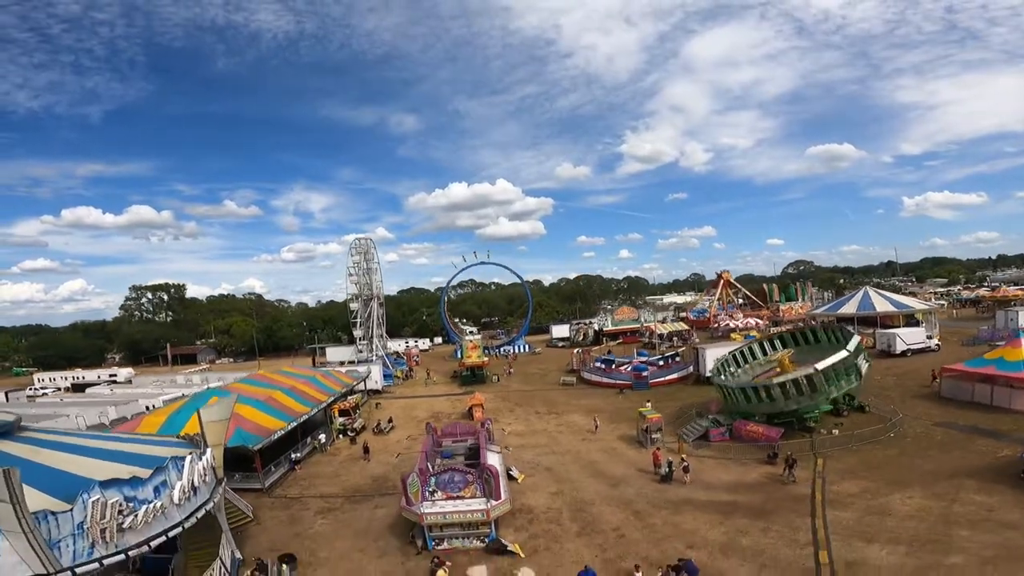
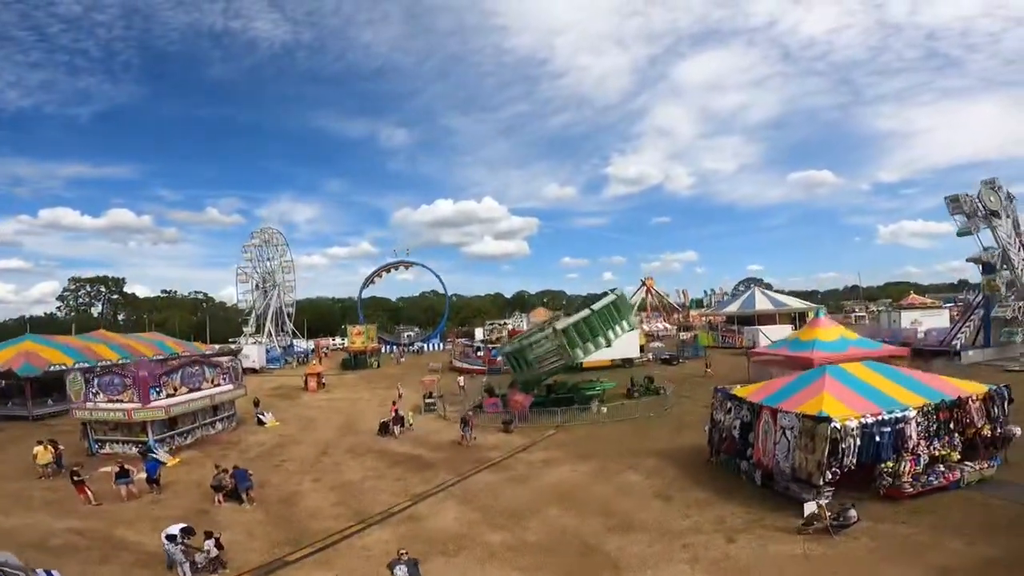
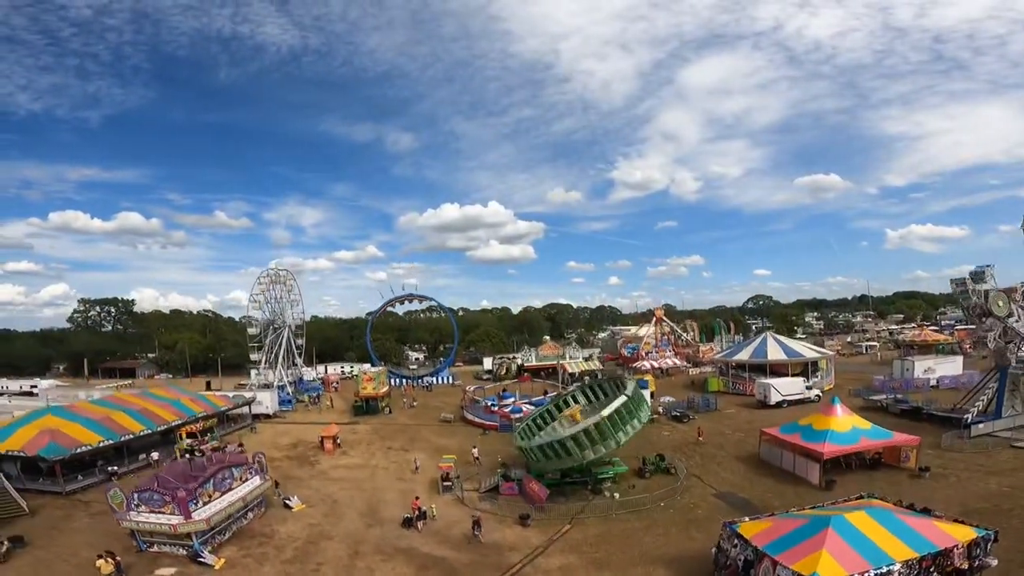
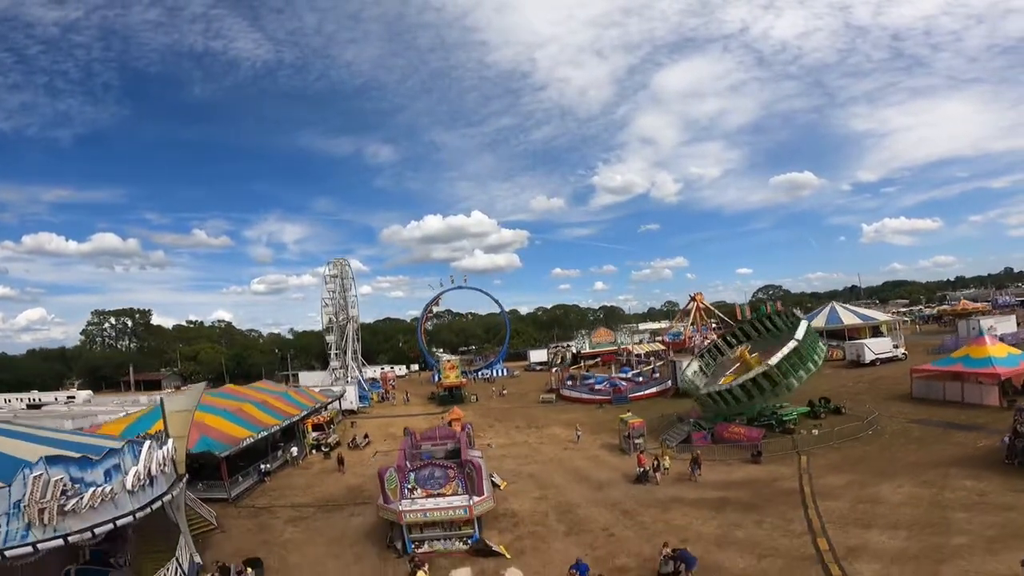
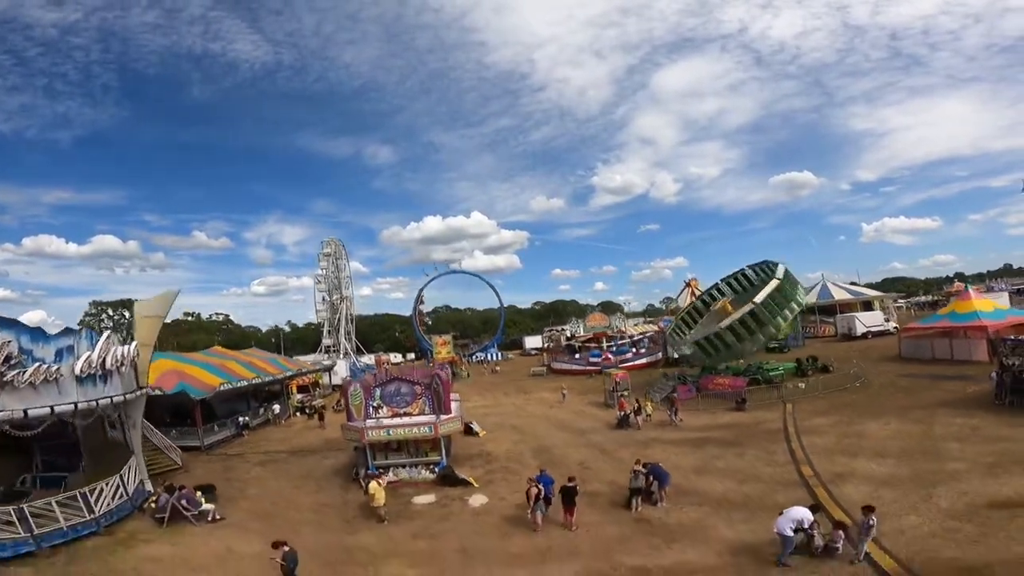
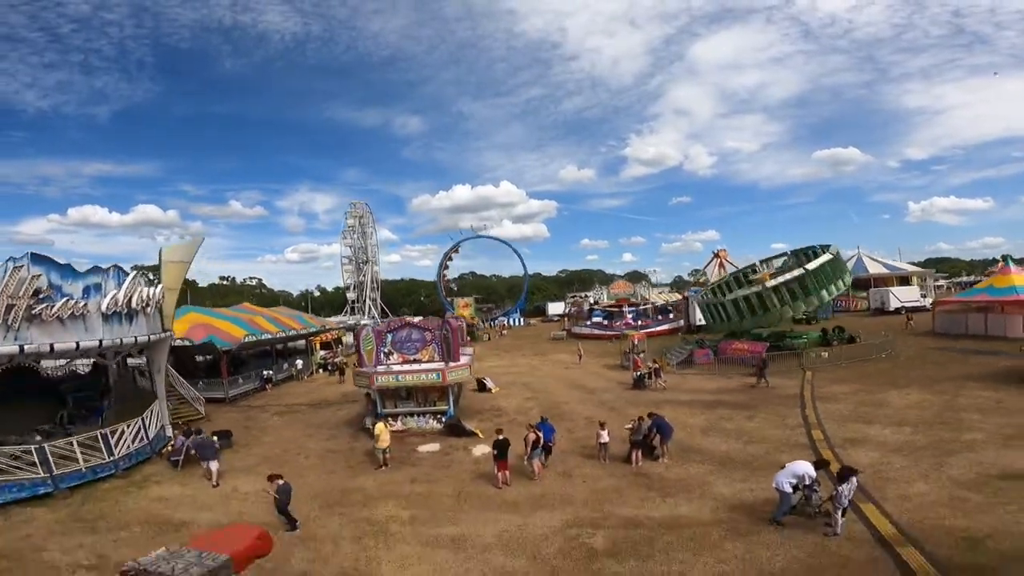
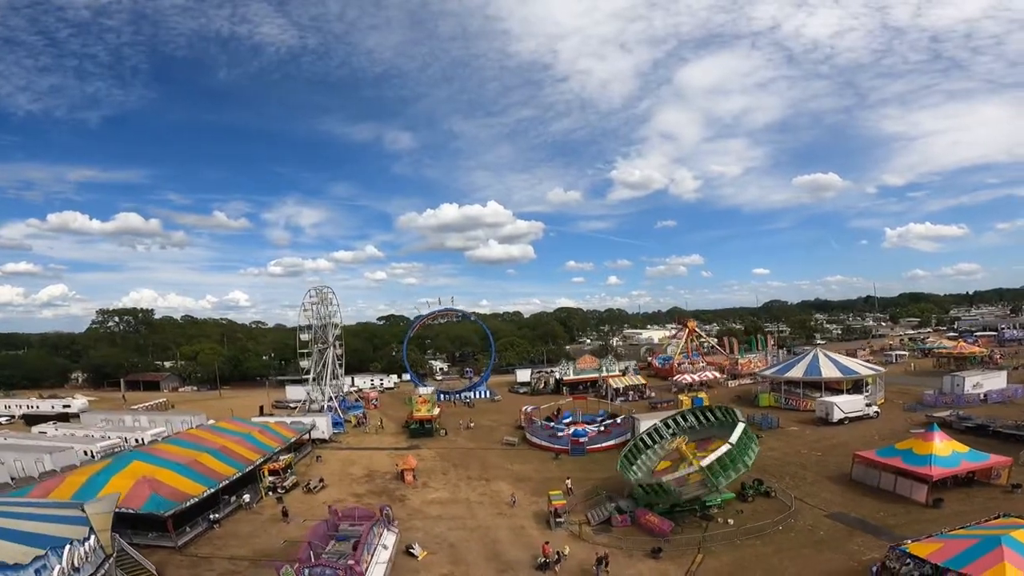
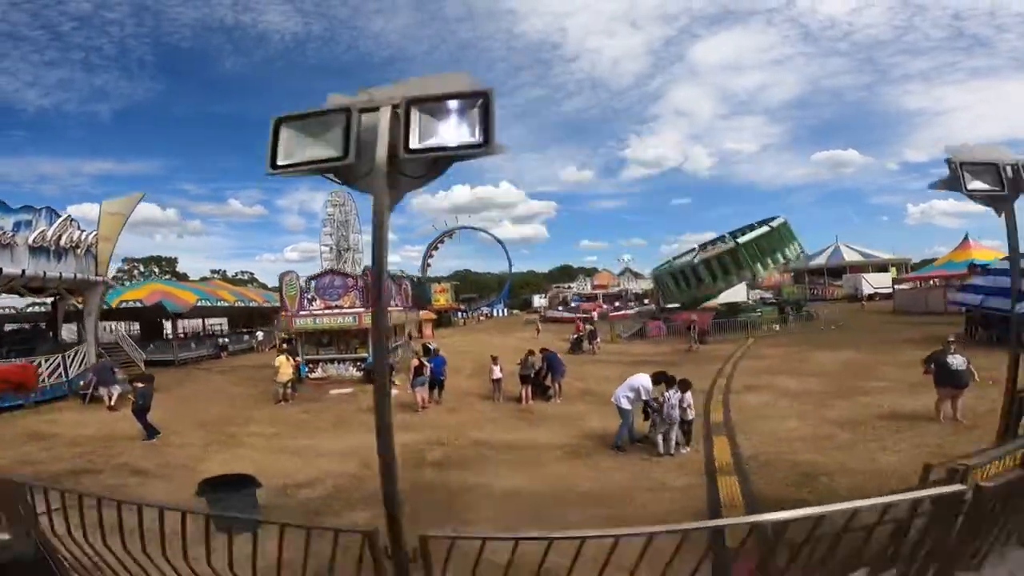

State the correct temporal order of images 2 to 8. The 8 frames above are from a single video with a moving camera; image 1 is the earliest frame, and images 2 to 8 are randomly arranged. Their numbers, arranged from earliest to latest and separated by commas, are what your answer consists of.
6, 8, 2, 3, 7, 4, 5
